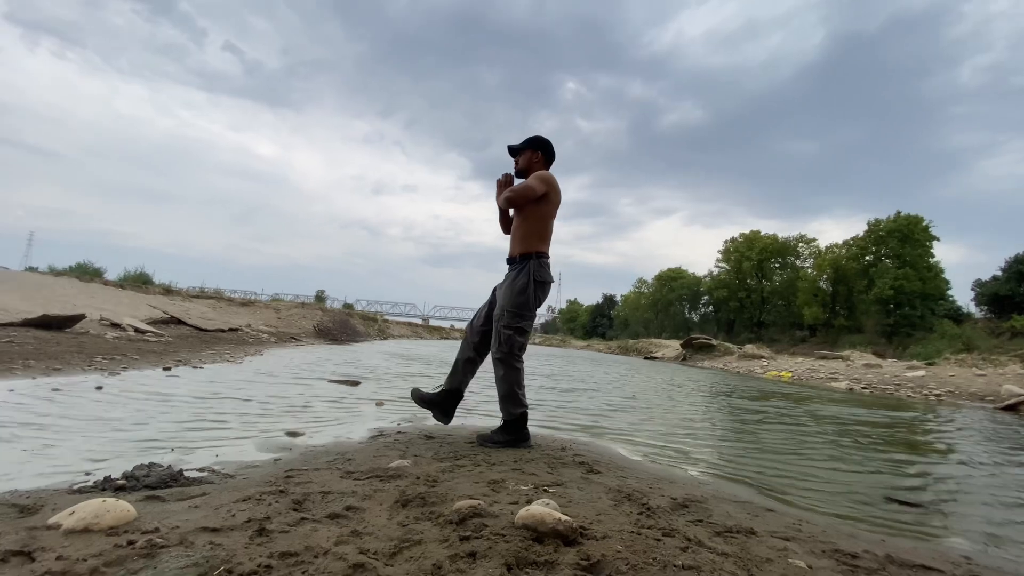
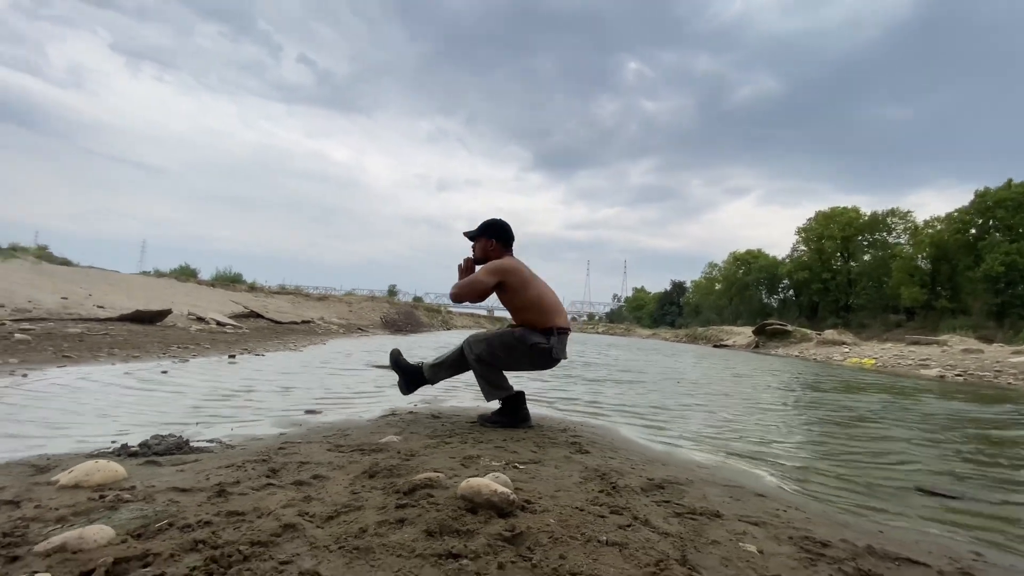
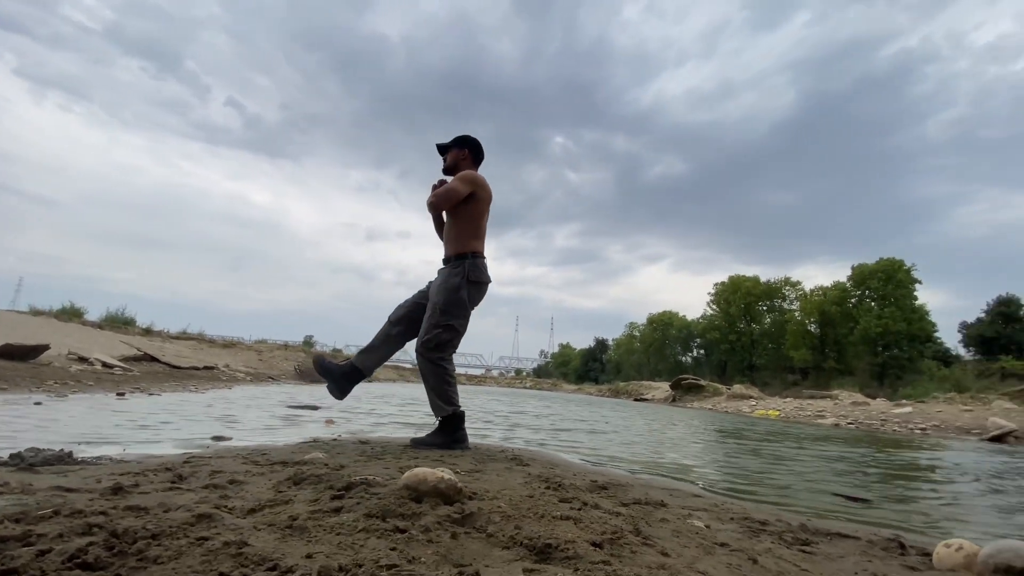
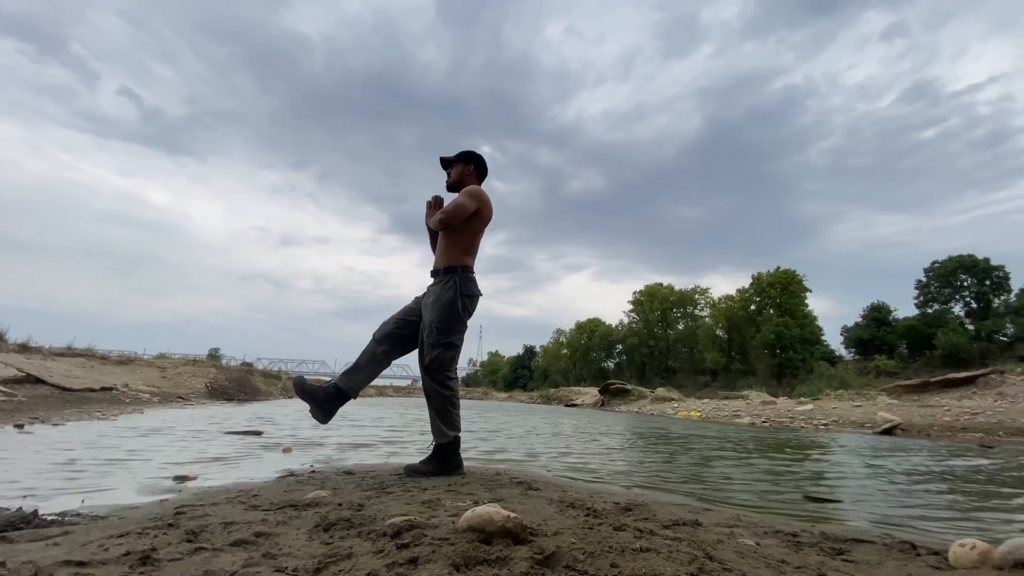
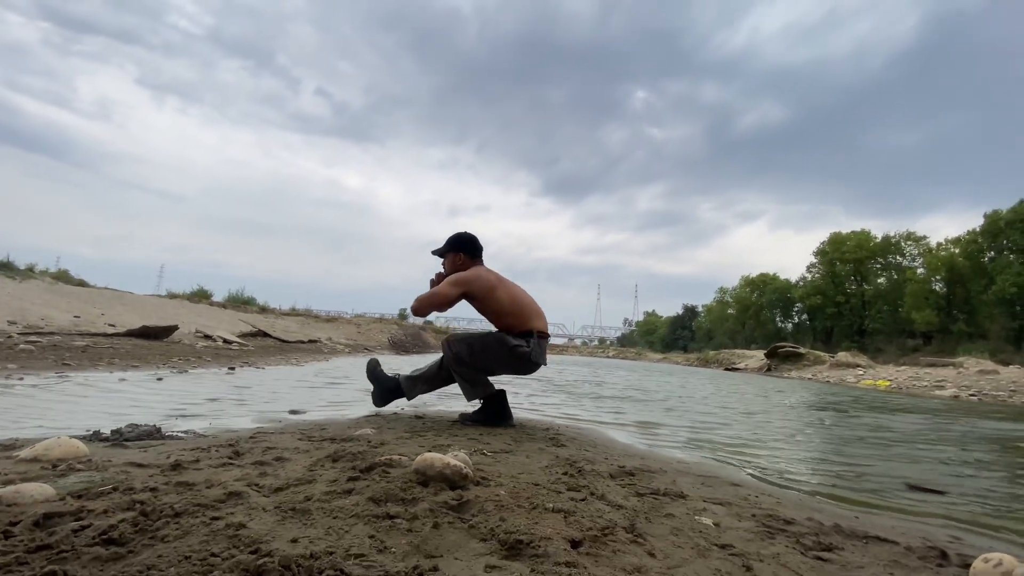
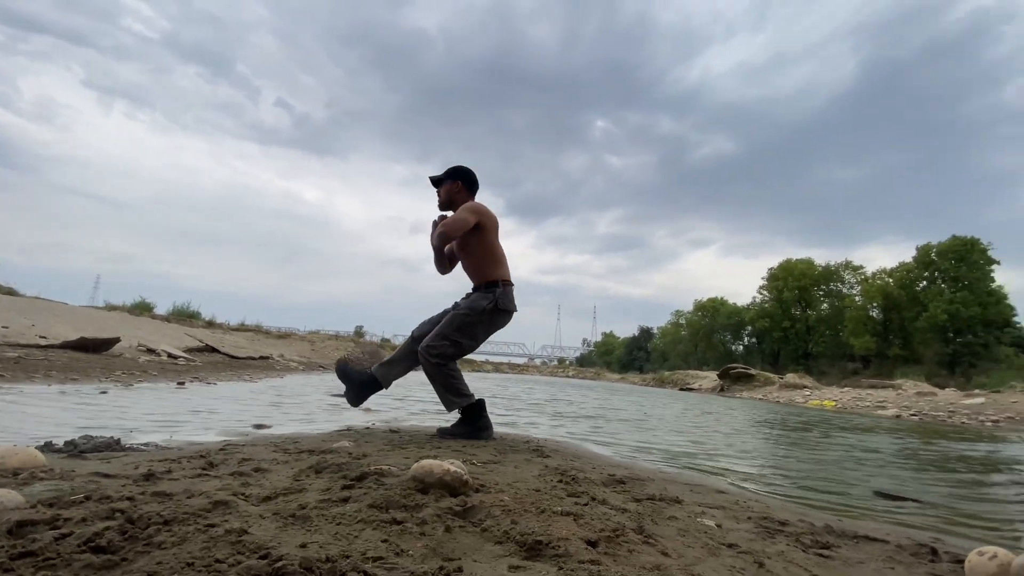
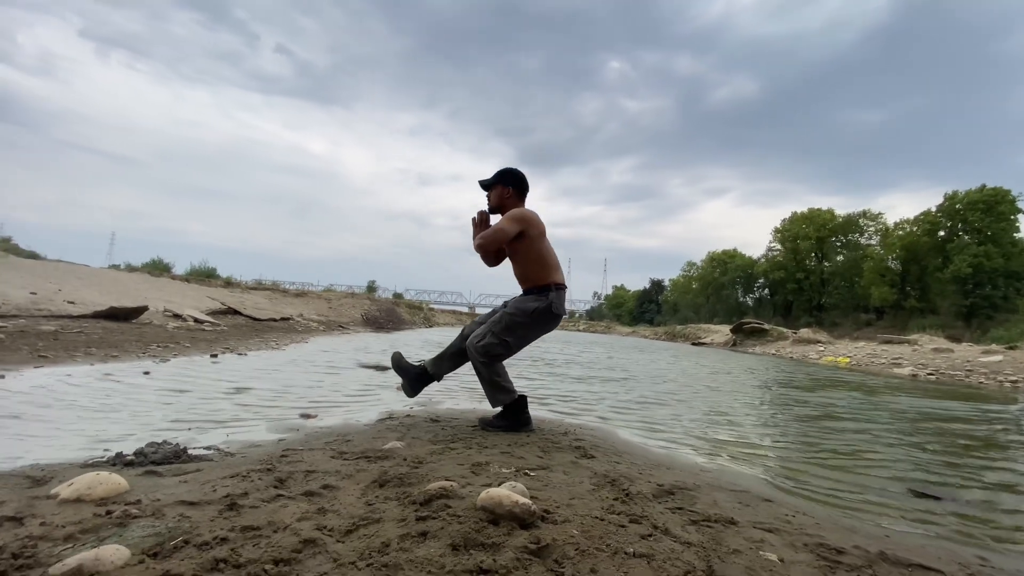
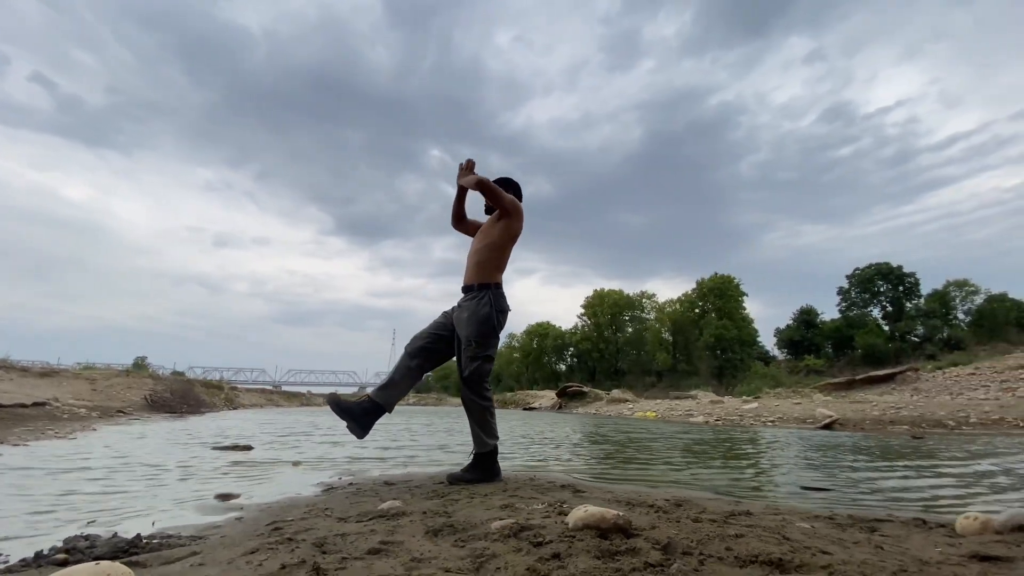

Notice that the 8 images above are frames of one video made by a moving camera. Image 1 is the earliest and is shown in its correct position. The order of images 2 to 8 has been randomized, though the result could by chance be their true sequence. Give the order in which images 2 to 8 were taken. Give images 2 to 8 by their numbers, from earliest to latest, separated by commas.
7, 2, 5, 6, 3, 4, 8
